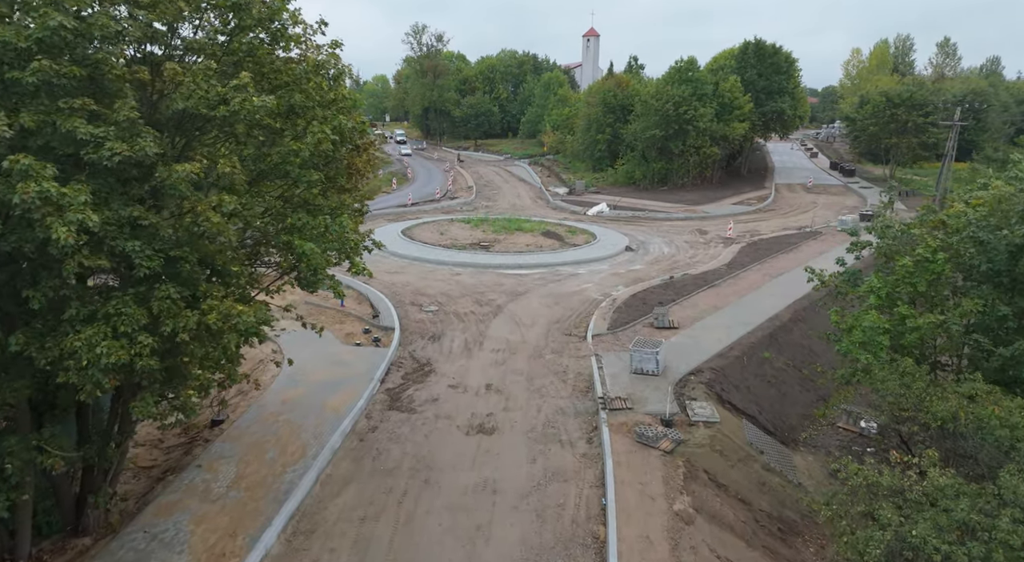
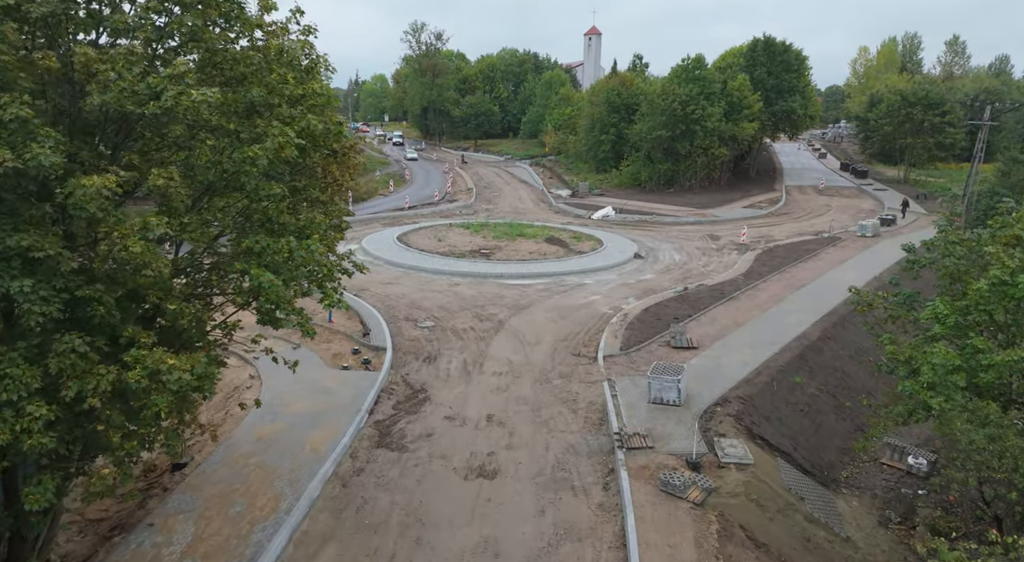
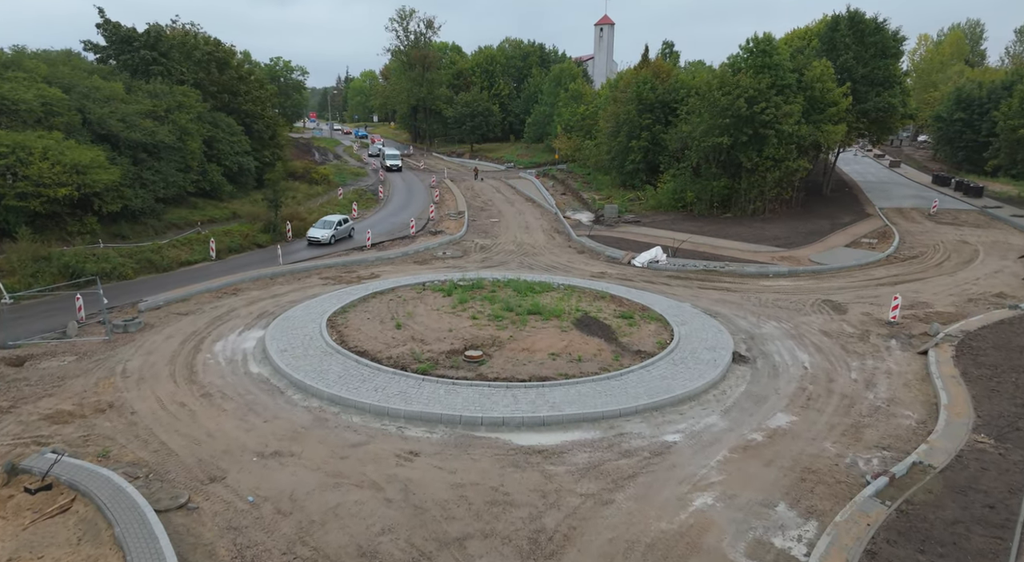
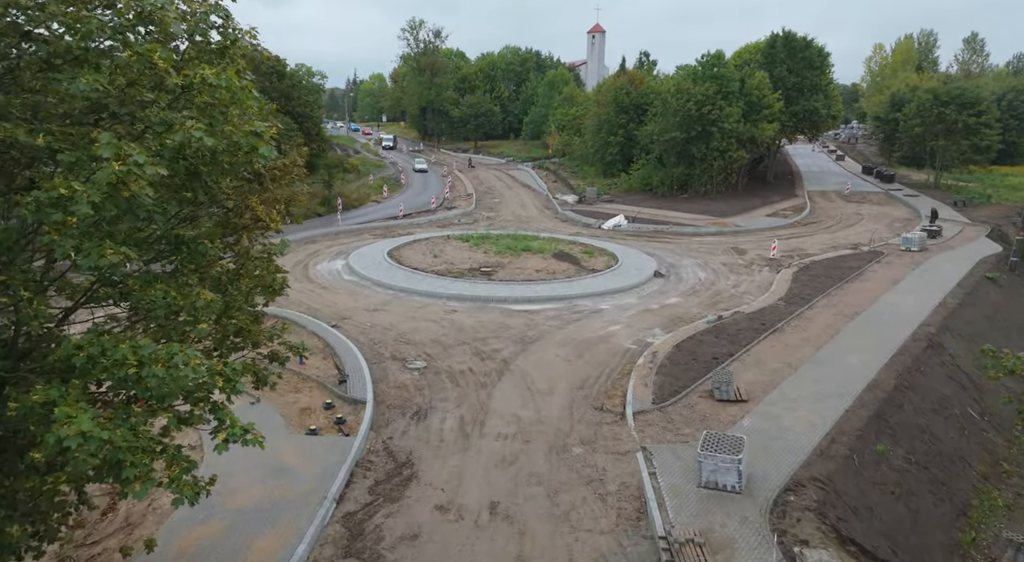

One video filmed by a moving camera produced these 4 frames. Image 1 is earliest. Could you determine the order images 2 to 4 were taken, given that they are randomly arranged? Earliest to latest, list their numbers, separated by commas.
2, 4, 3
